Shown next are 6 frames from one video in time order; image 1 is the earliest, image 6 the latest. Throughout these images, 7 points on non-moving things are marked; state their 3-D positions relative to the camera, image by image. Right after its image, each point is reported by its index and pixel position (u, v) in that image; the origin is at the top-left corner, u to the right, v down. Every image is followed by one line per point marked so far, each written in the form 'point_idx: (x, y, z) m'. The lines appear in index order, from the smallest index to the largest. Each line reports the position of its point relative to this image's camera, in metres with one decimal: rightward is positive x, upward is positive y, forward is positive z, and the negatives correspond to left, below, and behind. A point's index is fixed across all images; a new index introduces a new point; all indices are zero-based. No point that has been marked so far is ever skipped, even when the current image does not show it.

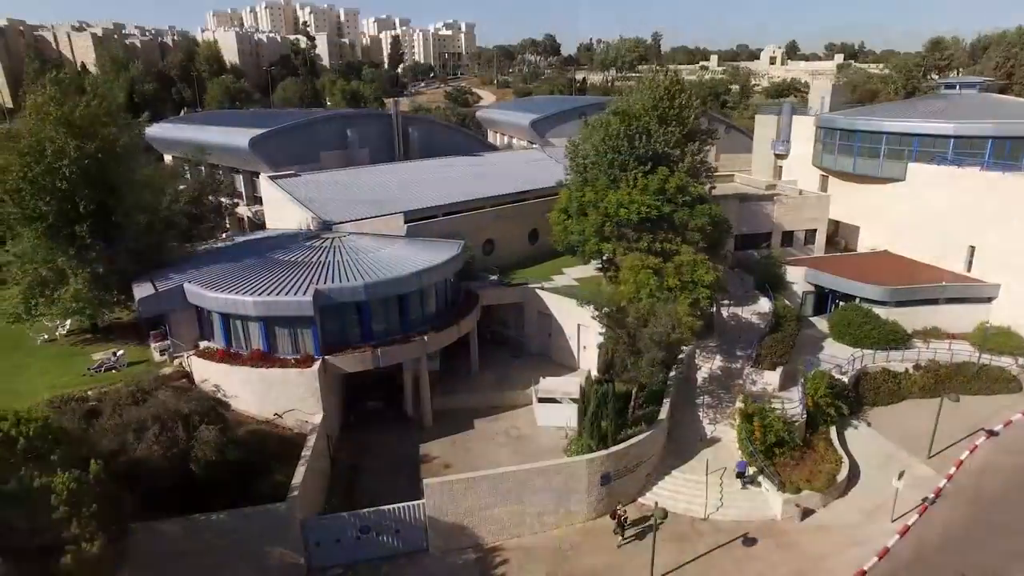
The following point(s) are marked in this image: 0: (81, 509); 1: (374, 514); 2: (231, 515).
0: (-8.9, -4.6, +13.2) m
1: (-4.3, -7.0, +19.6) m
2: (-8.1, -6.5, +18.1) m
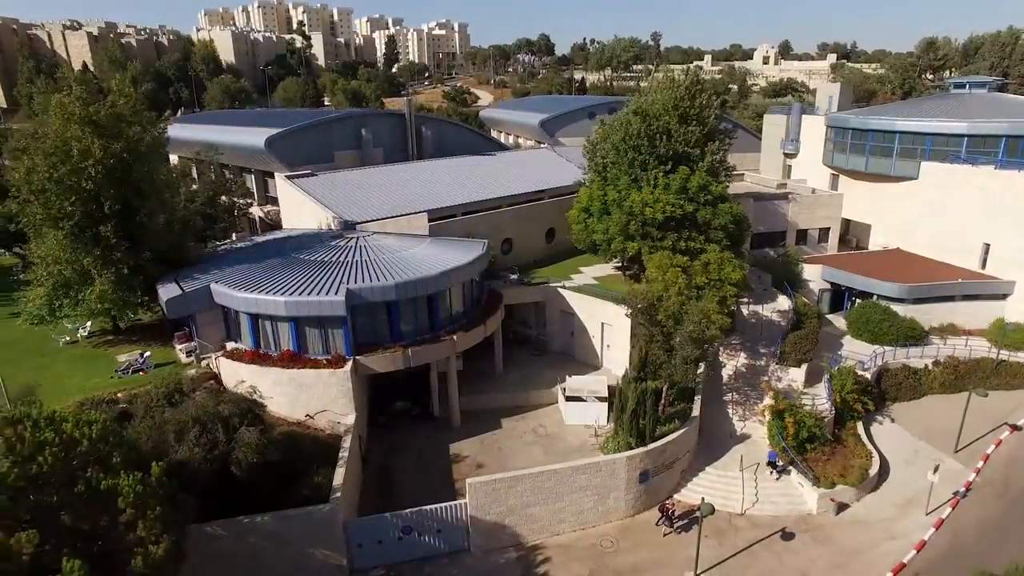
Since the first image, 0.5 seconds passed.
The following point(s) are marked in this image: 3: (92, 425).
0: (-7.5, -4.6, +13.1) m
1: (-3.0, -6.9, +19.5) m
2: (-6.8, -6.5, +18.0) m
3: (-9.1, -3.0, +13.8) m
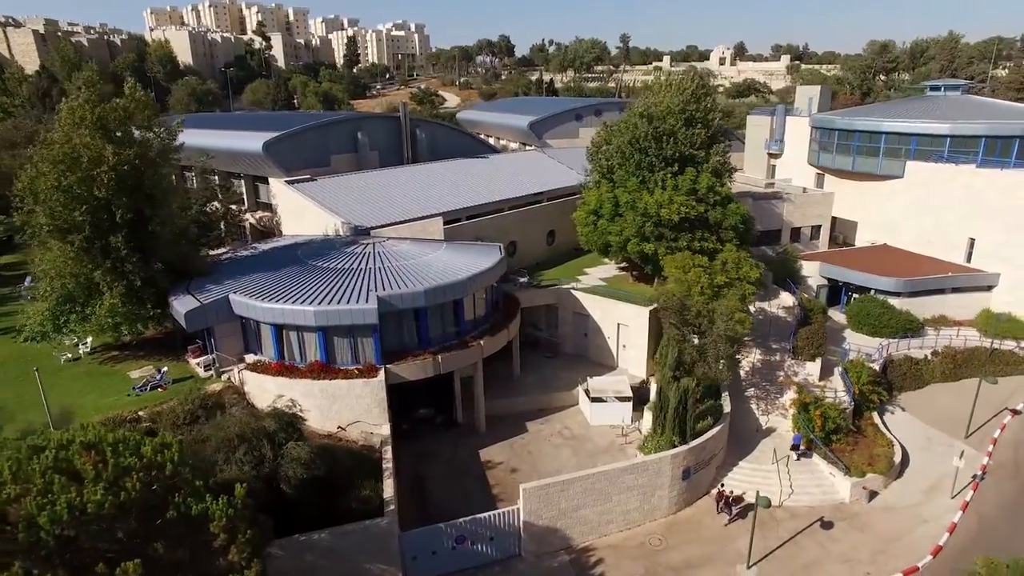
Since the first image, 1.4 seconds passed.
0: (-5.5, -4.9, +12.6) m
1: (-1.3, -7.1, +19.4) m
2: (-5.0, -6.8, +17.6) m
3: (-7.1, -3.4, +13.2) m
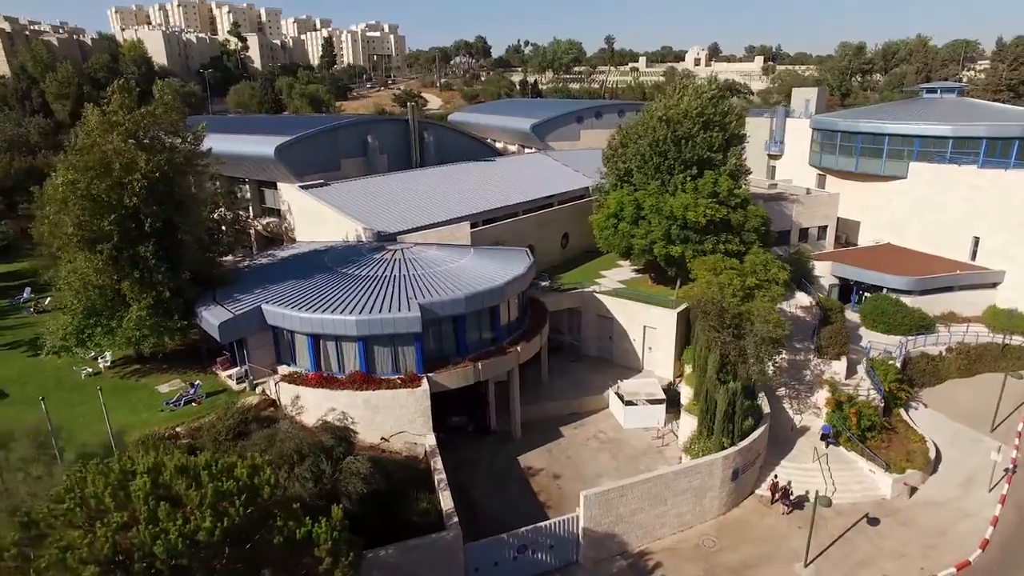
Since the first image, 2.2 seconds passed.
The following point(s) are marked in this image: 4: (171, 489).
0: (-3.3, -5.2, +12.3) m
1: (+0.6, -7.4, +19.2) m
2: (-3.0, -7.1, +17.2) m
3: (-5.0, -3.7, +12.7) m
4: (-6.3, -3.7, +11.7) m
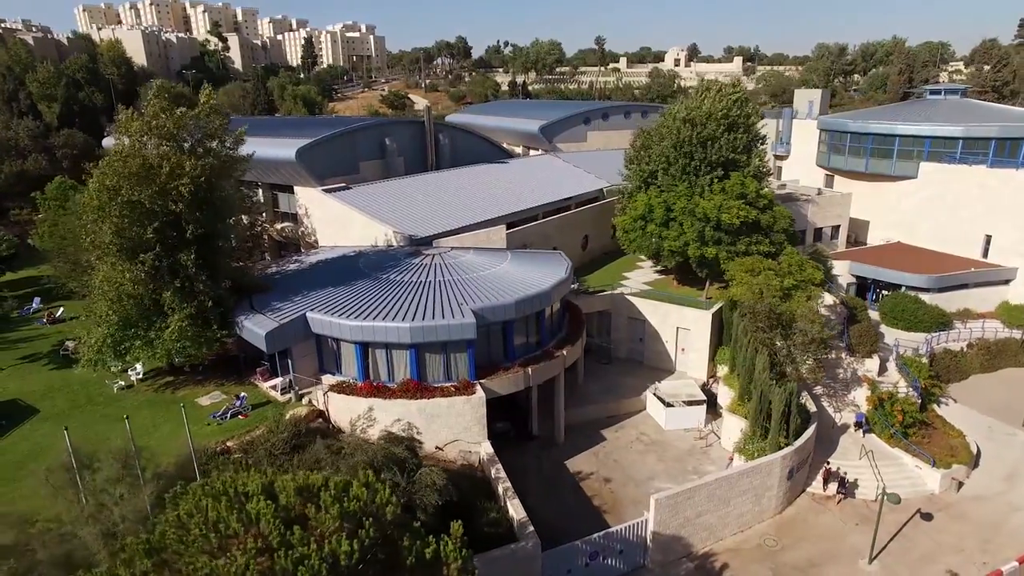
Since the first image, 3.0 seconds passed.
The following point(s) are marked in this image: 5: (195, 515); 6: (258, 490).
0: (-0.9, -5.4, +12.0) m
1: (+2.7, -7.5, +19.1) m
2: (-0.8, -7.2, +16.9) m
3: (-2.6, -3.9, +12.4) m
4: (-3.8, -4.0, +11.3) m
5: (-5.5, -4.0, +11.1) m
6: (-4.6, -3.6, +11.5) m
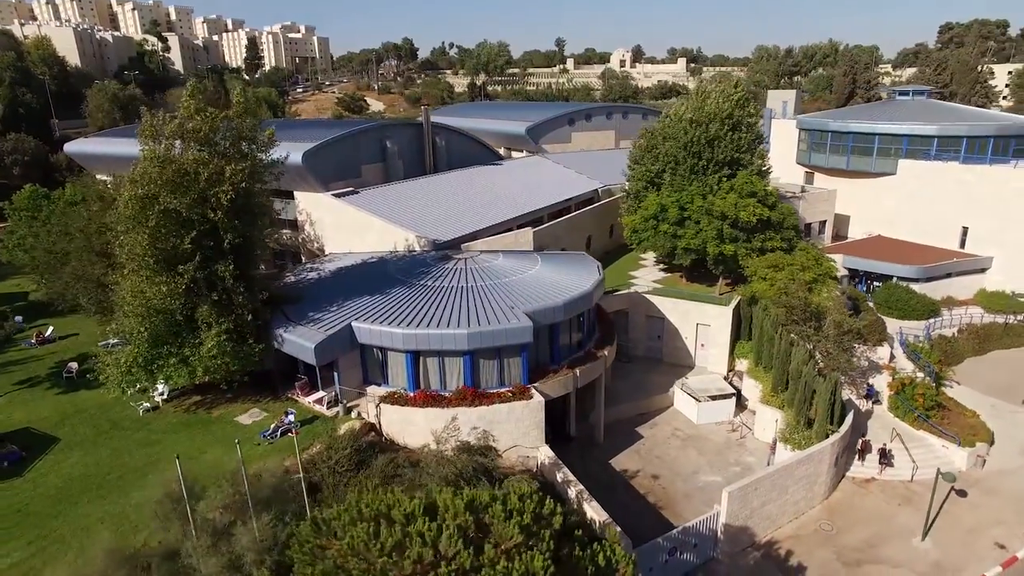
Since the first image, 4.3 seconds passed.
0: (+2.2, -5.4, +11.8) m
1: (+5.1, -7.5, +19.2) m
2: (+1.8, -7.3, +16.8) m
3: (+0.4, -4.0, +12.1) m
4: (-0.7, -4.1, +10.8) m
5: (-2.4, -4.2, +10.5) m
6: (-1.5, -3.8, +11.0) m
